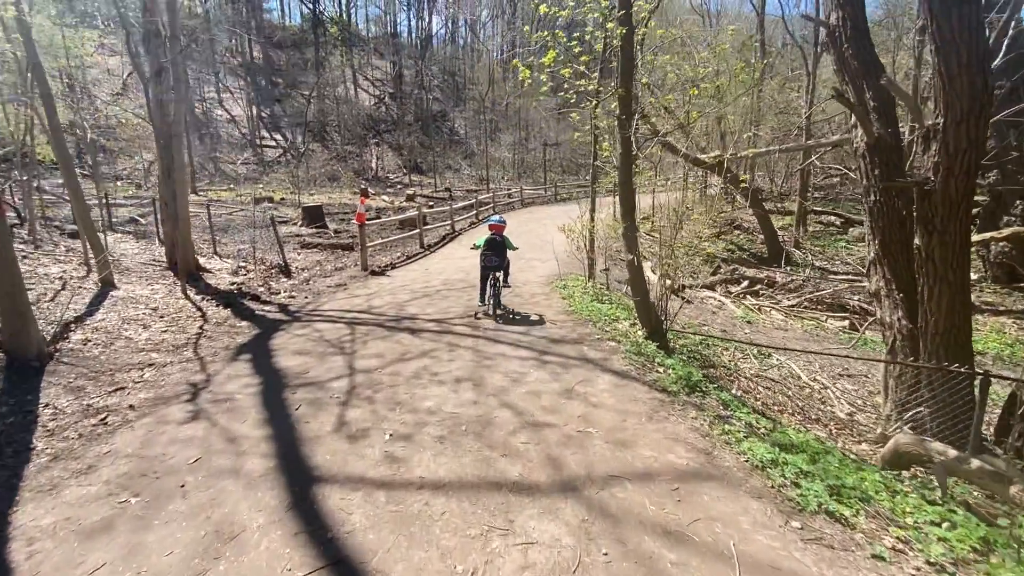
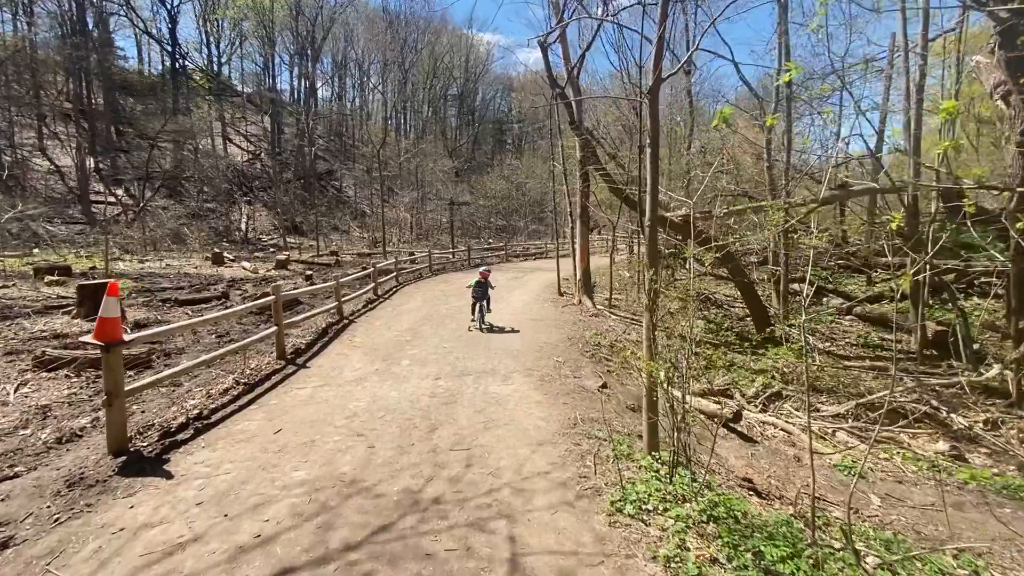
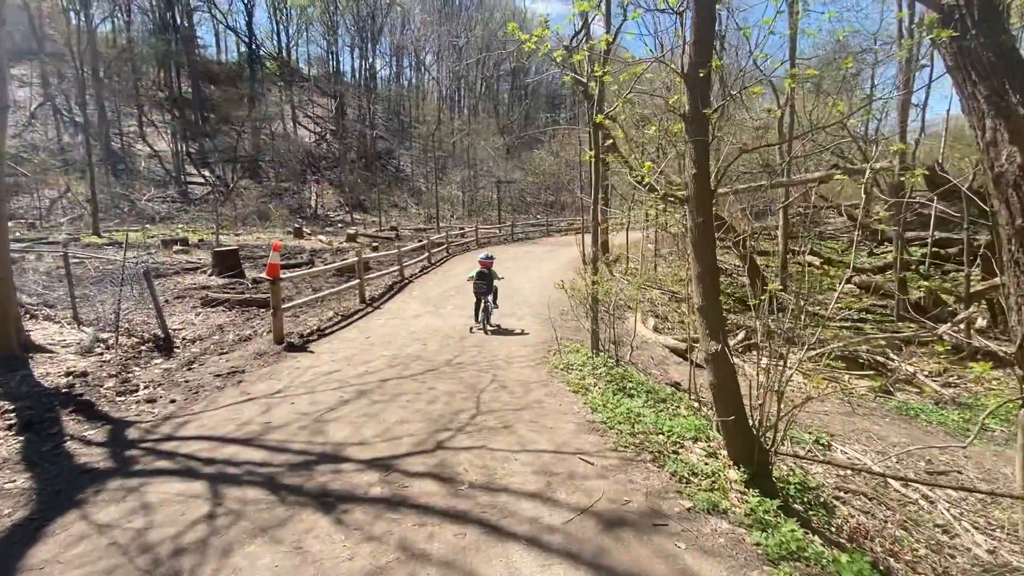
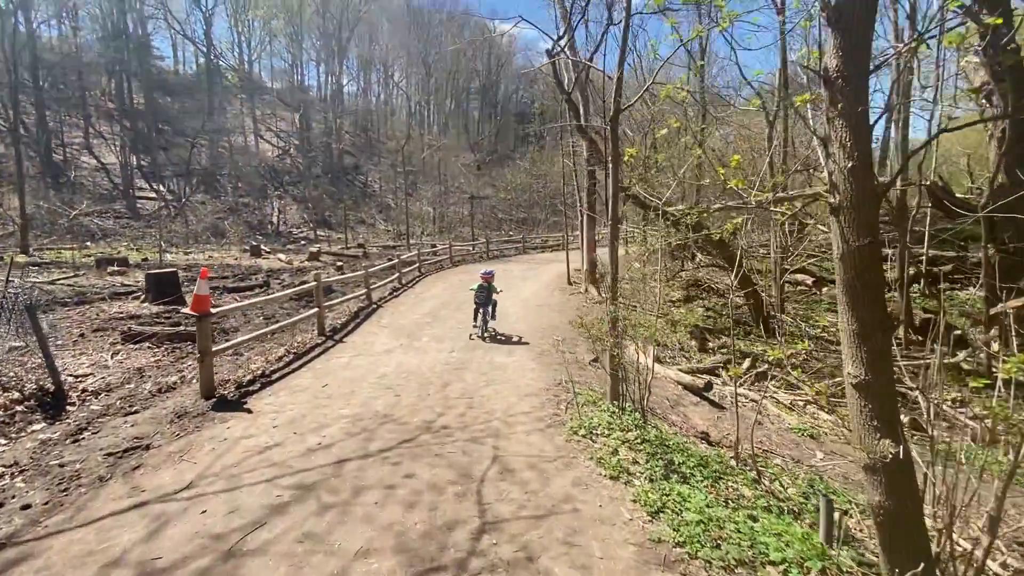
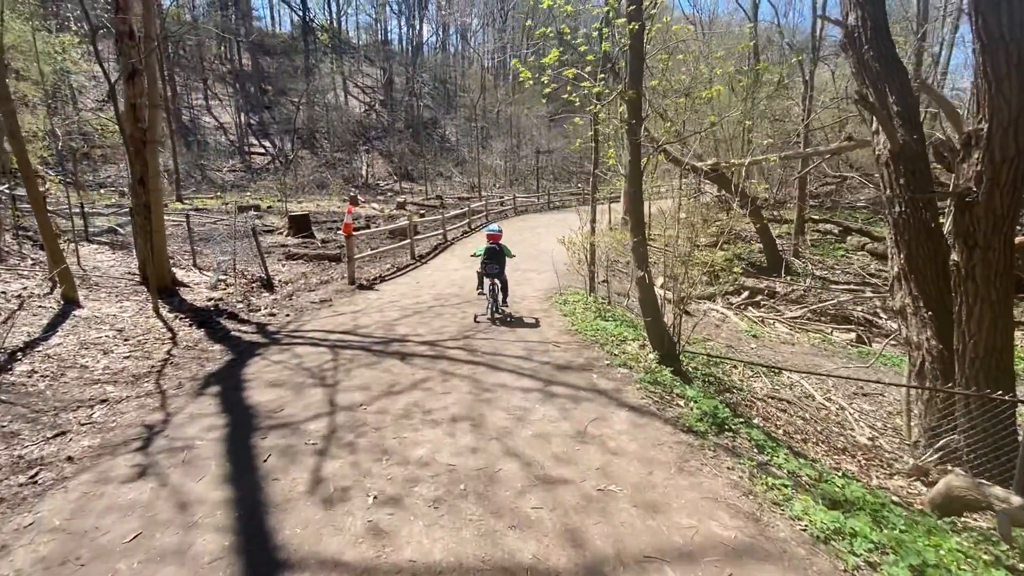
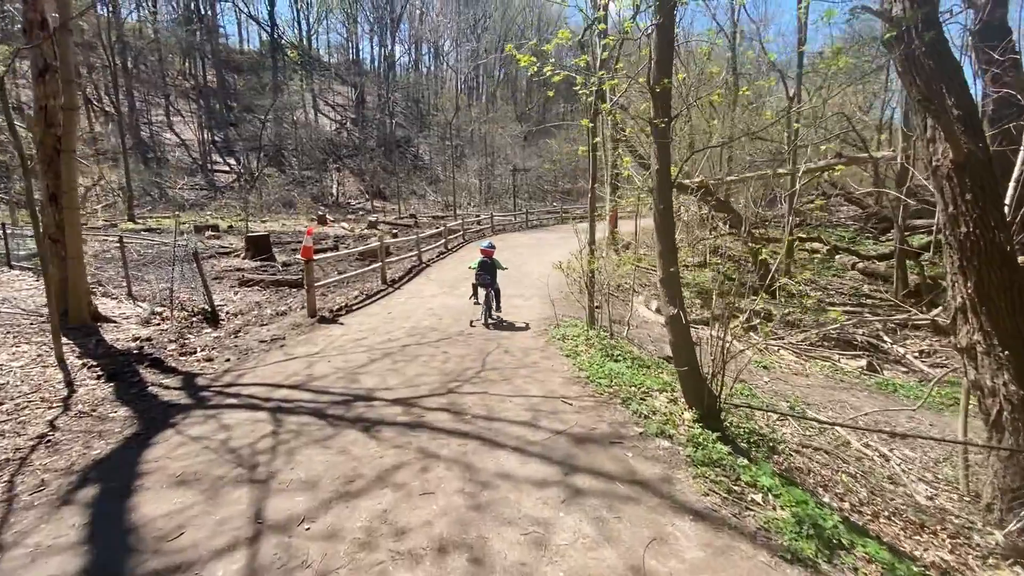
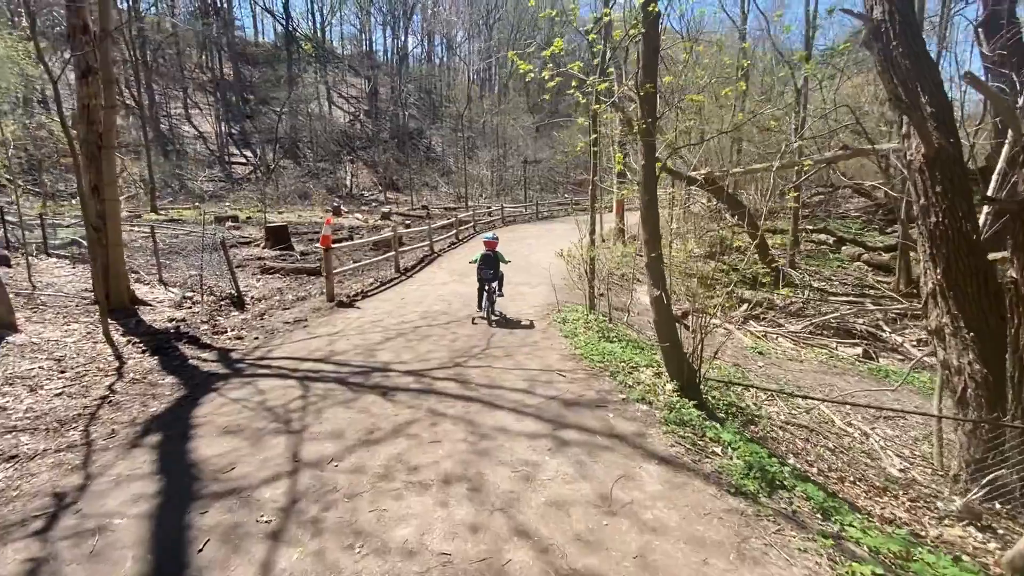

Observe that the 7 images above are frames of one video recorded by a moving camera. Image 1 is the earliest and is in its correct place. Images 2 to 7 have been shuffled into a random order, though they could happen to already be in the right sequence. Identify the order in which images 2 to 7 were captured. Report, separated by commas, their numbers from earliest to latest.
5, 7, 6, 3, 4, 2
